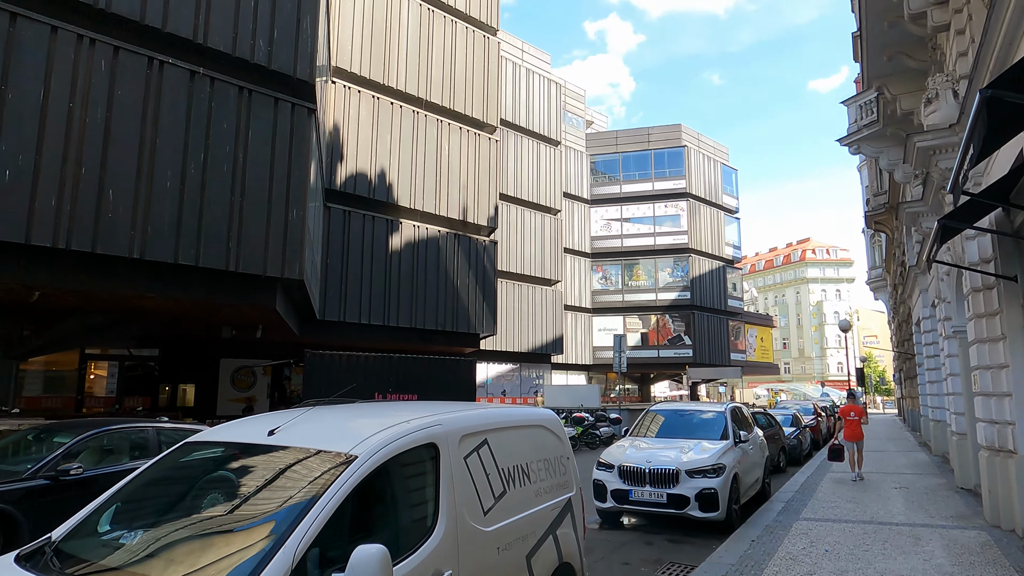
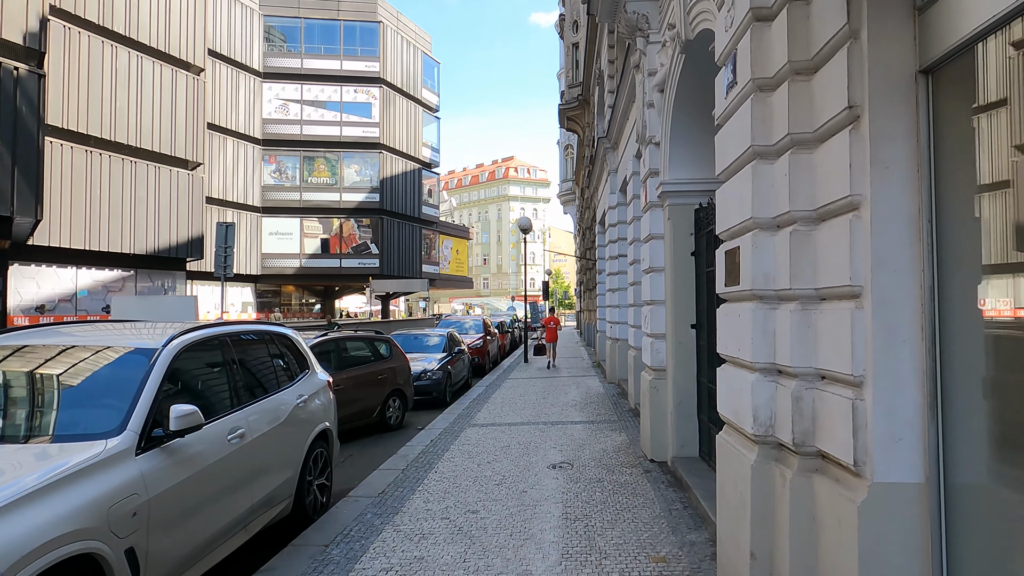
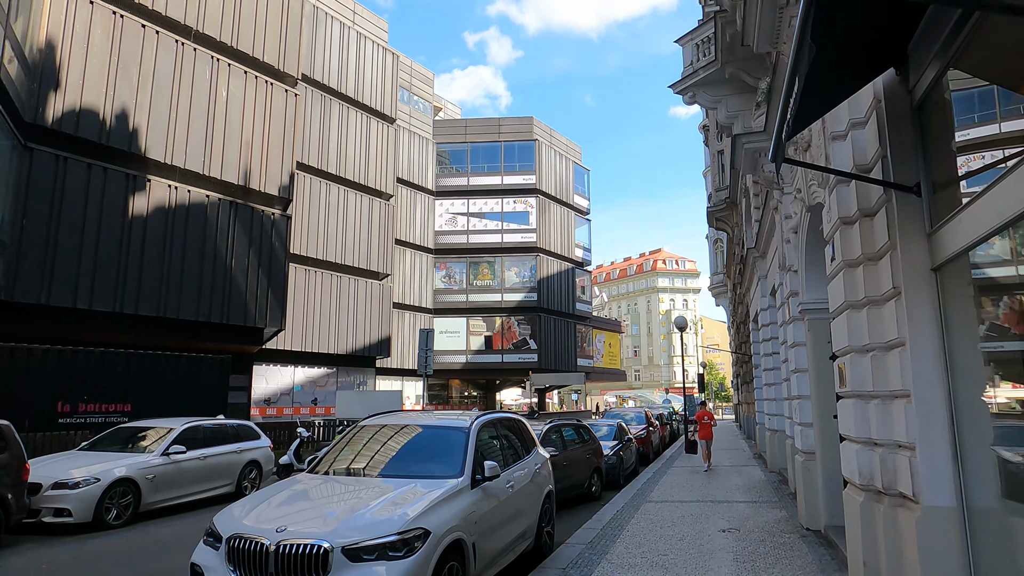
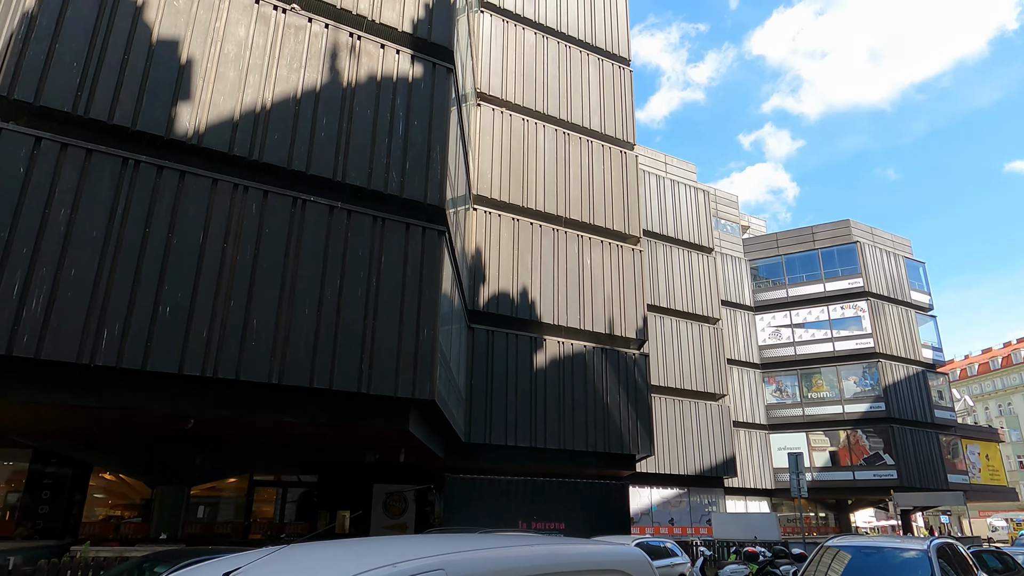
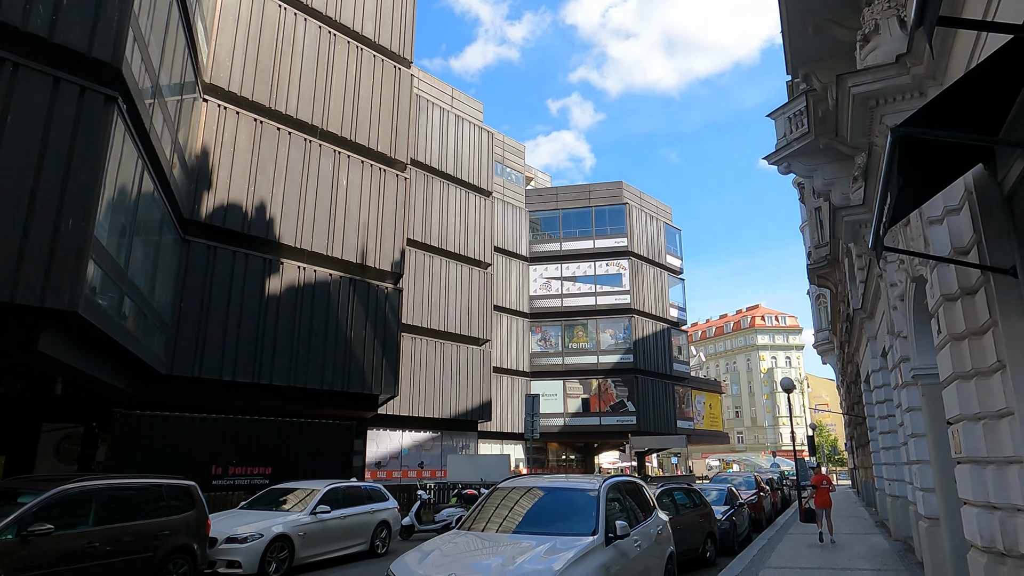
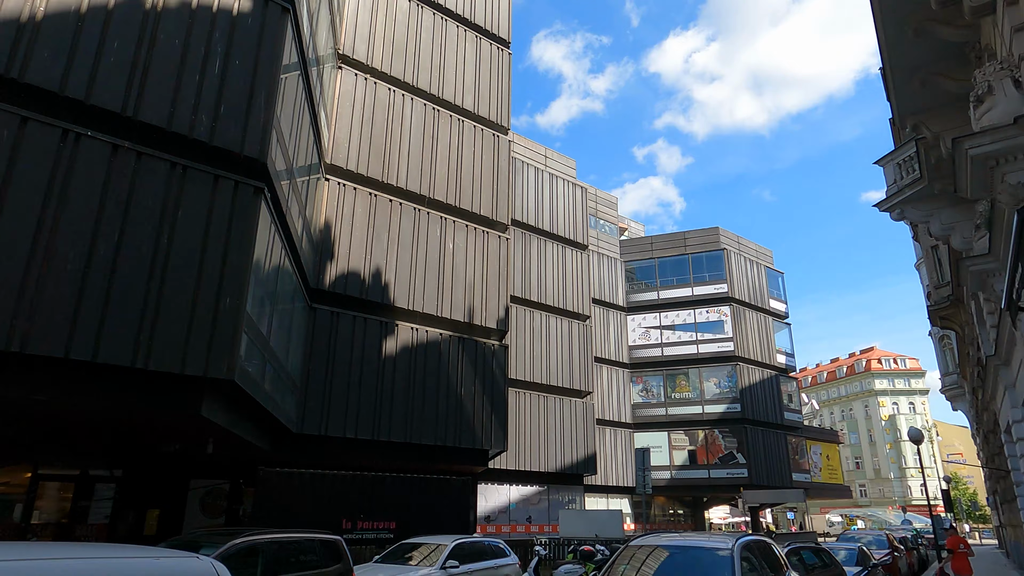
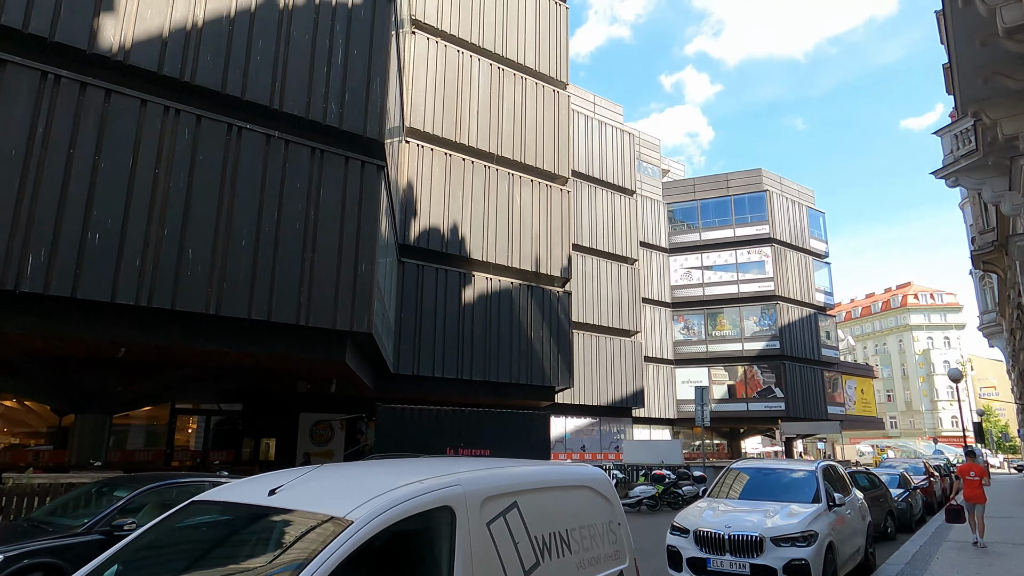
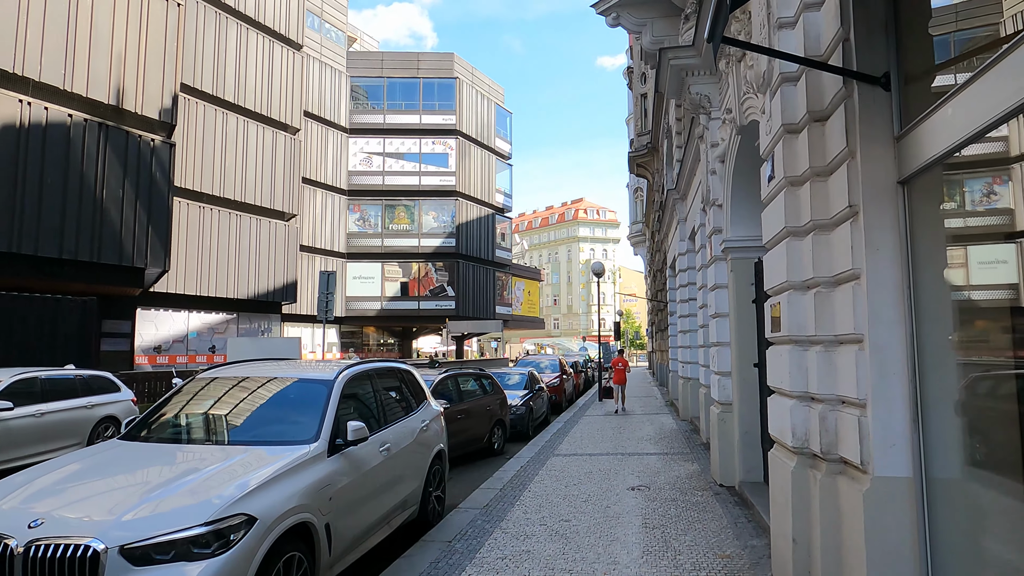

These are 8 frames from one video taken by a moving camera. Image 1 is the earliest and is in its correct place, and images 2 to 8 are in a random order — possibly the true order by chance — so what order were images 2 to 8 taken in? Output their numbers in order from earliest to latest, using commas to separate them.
7, 4, 6, 5, 3, 8, 2
